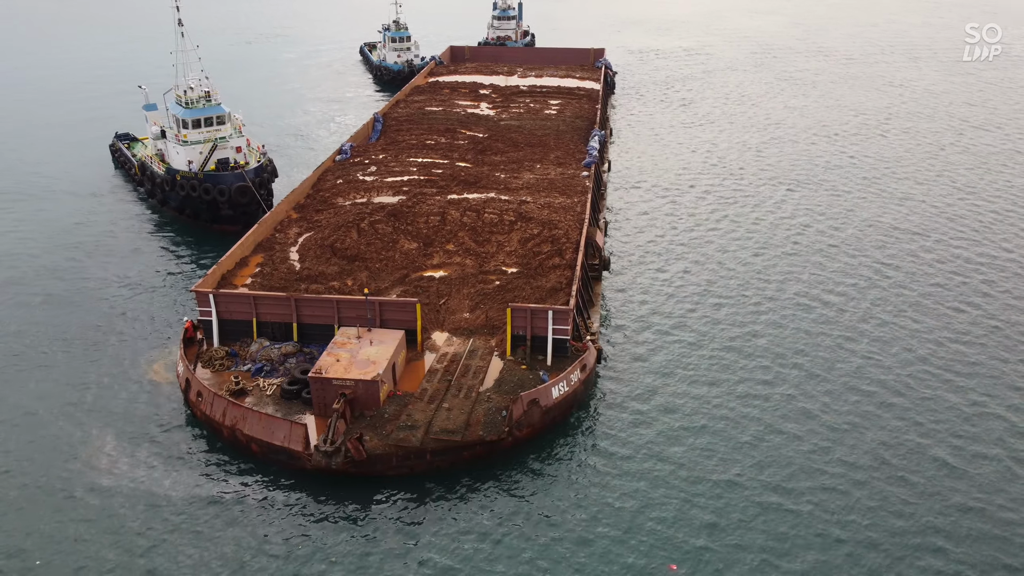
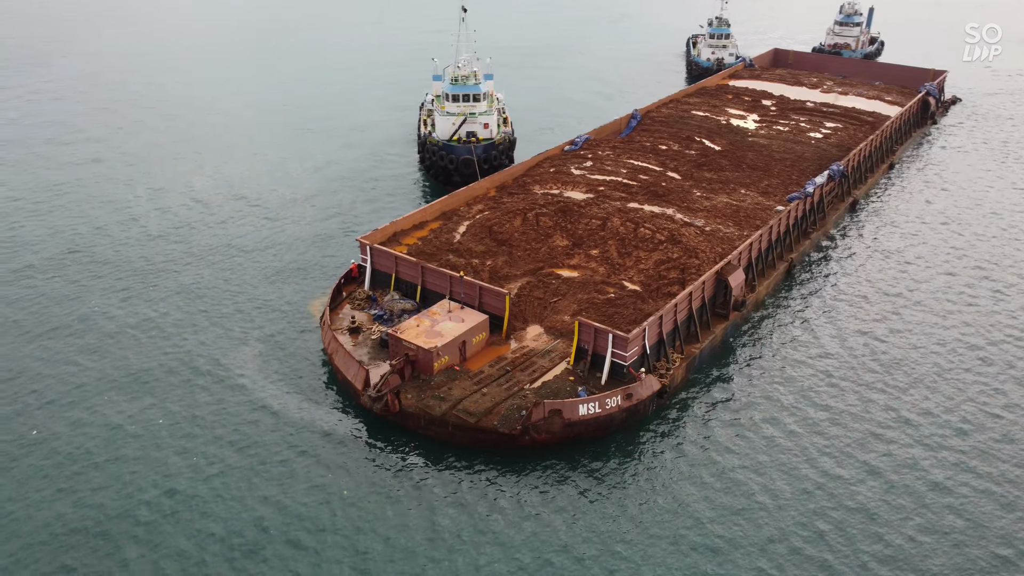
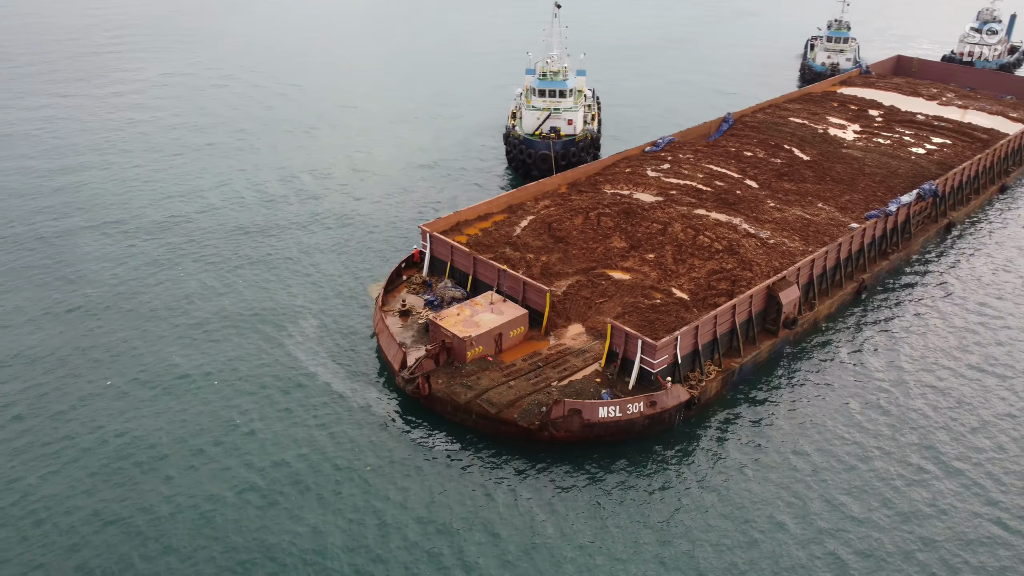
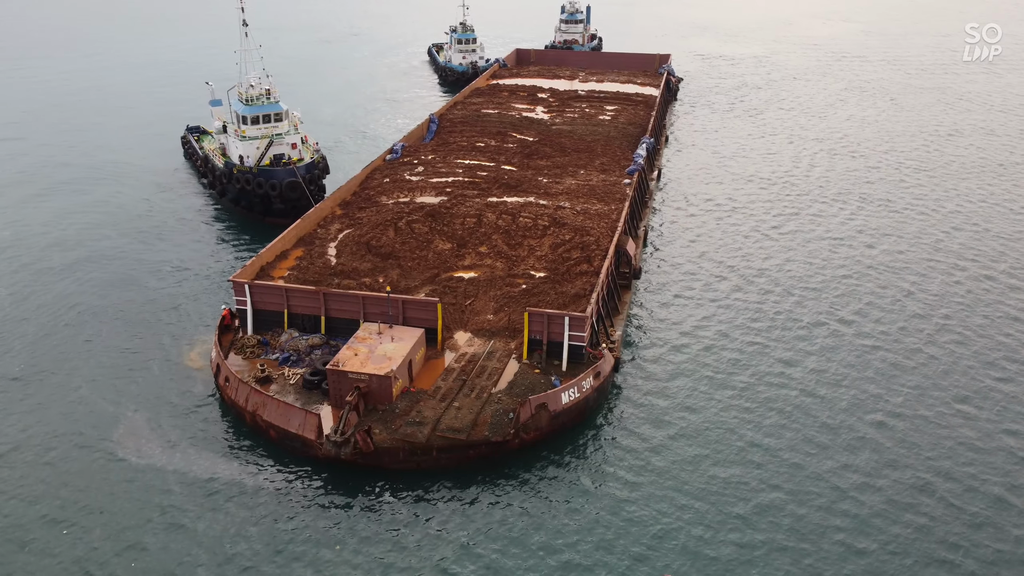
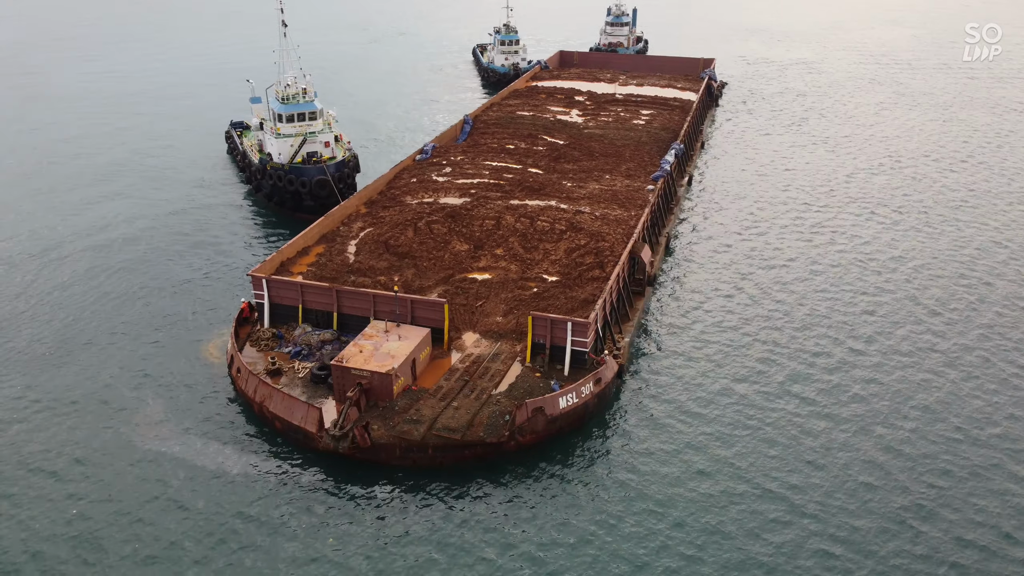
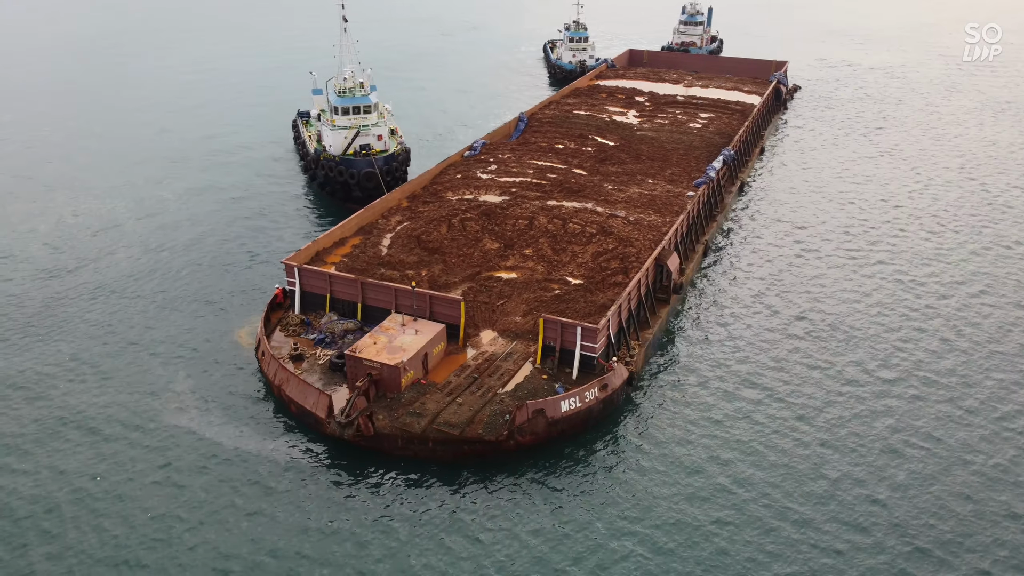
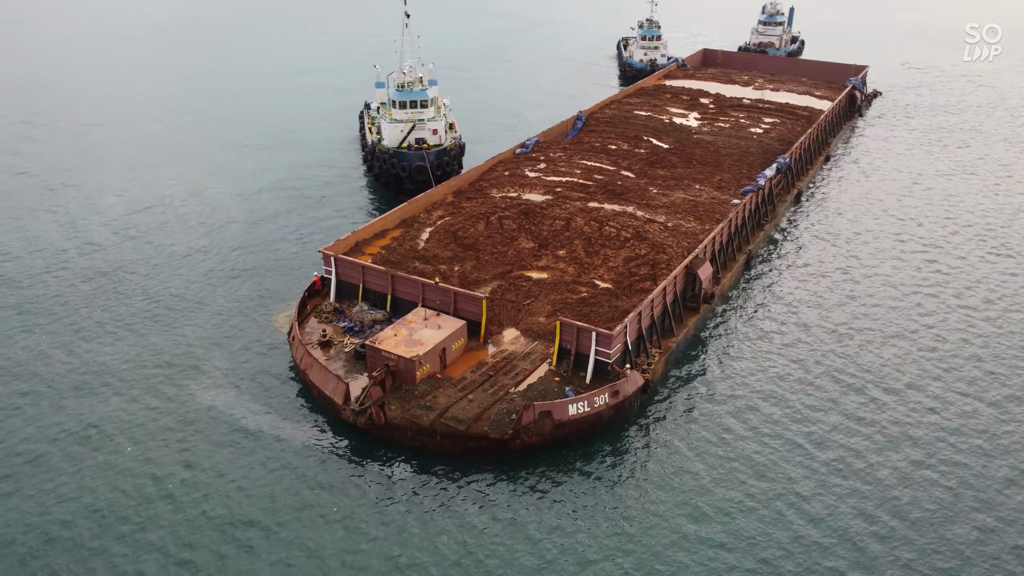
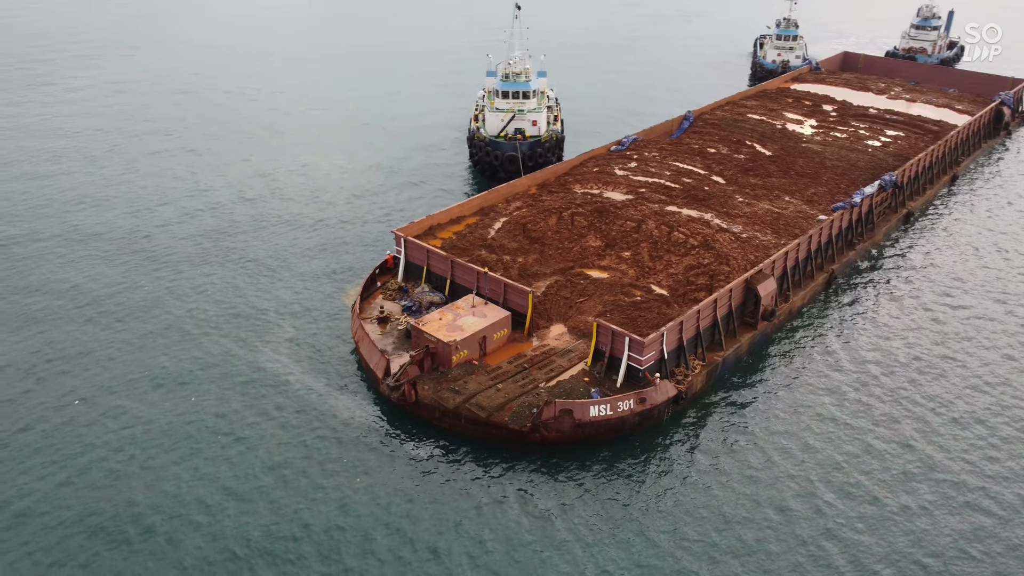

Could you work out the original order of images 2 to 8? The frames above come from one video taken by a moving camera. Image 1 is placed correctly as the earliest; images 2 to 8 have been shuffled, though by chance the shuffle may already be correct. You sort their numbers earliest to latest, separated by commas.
4, 5, 6, 7, 2, 8, 3
